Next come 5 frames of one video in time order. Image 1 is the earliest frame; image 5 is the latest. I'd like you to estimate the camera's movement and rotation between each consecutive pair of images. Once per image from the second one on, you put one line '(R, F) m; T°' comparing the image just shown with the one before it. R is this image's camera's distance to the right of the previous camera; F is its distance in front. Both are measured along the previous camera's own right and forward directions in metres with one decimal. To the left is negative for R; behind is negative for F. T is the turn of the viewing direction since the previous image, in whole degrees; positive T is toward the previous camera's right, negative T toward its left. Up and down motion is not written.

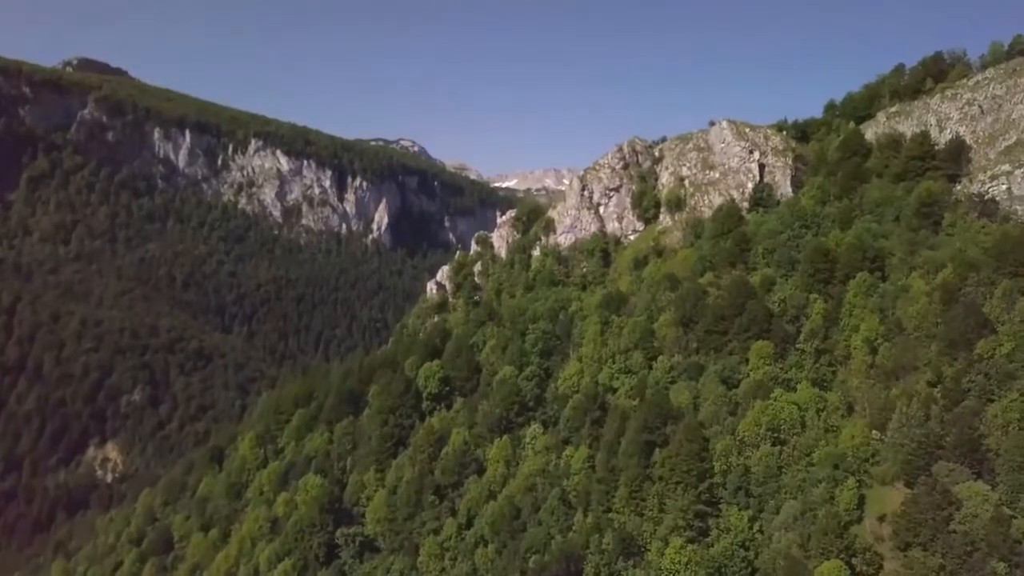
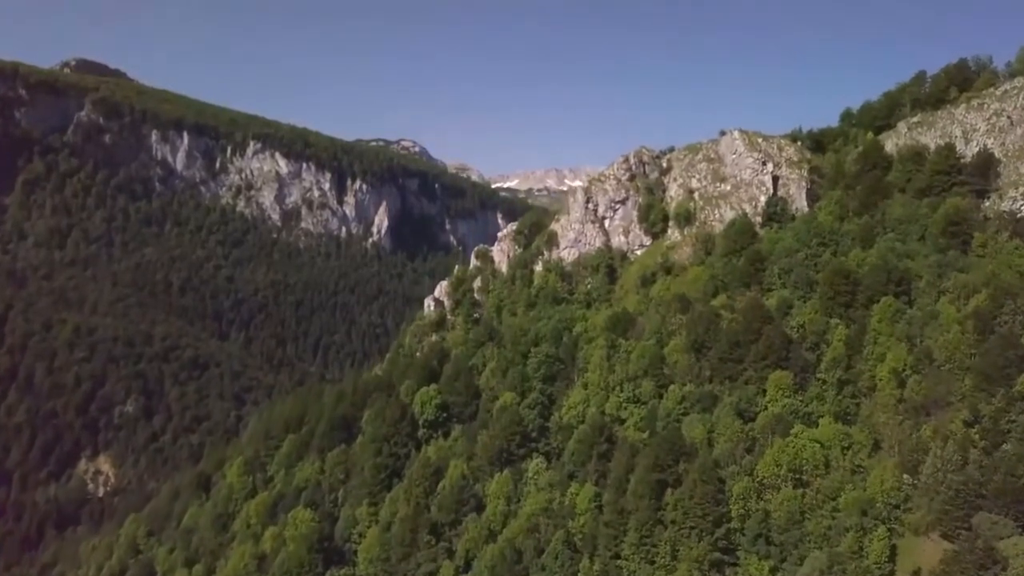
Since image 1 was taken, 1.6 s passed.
(0.0, +4.6) m; 0°
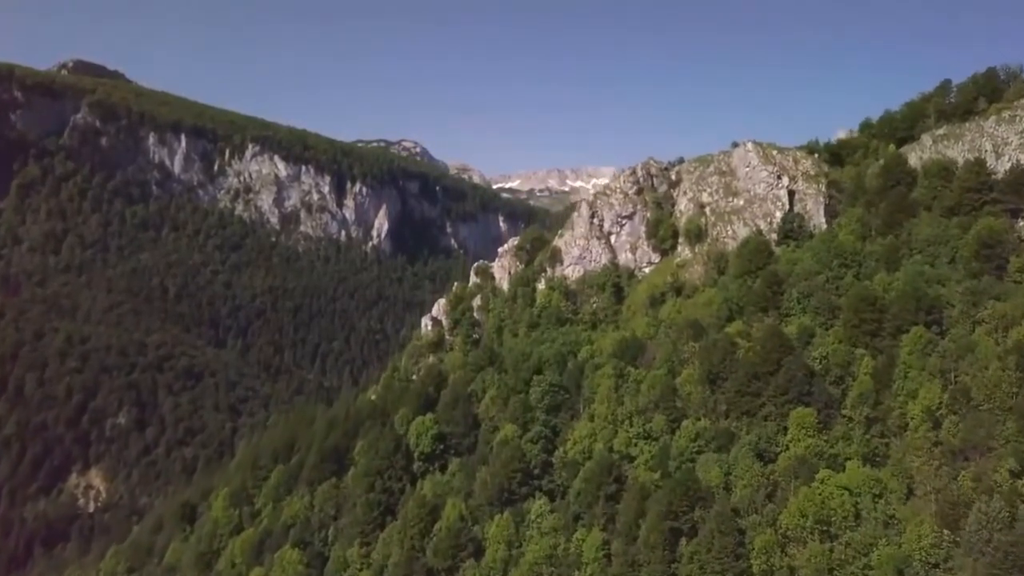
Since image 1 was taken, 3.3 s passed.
(0.0, +4.9) m; 0°
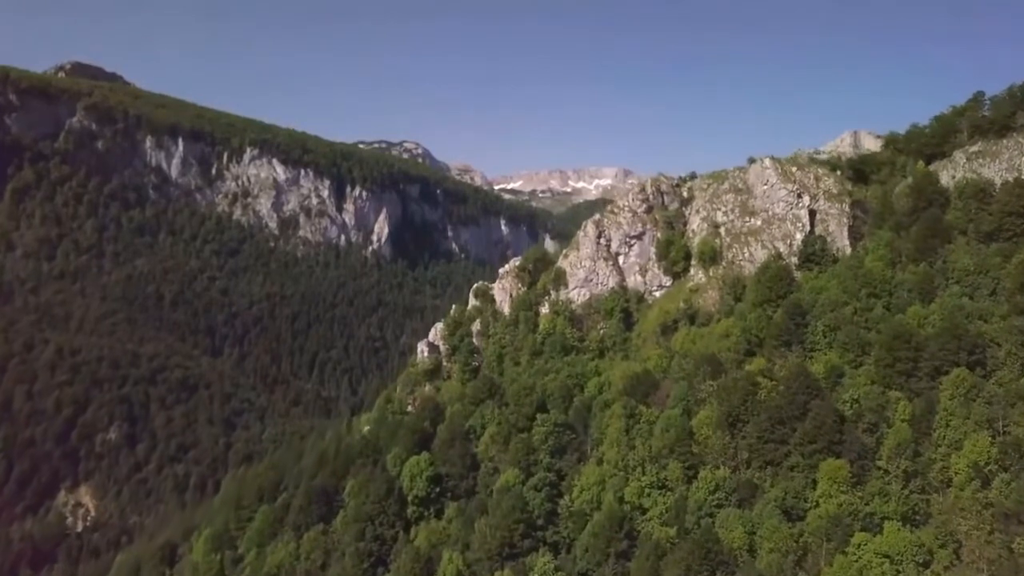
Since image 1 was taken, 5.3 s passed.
(0.0, +5.7) m; 0°
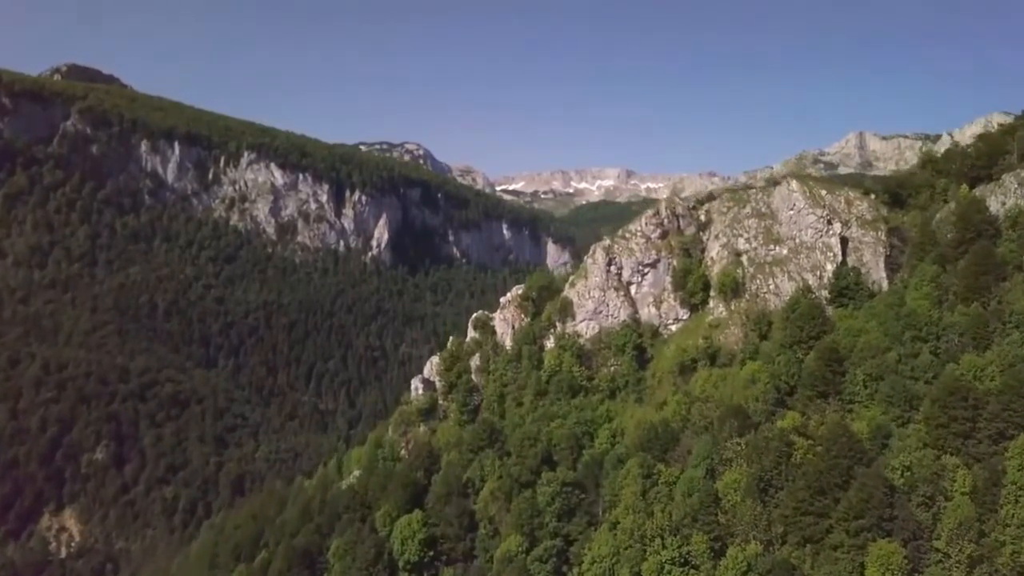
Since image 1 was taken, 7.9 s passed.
(0.0, +7.4) m; 0°
